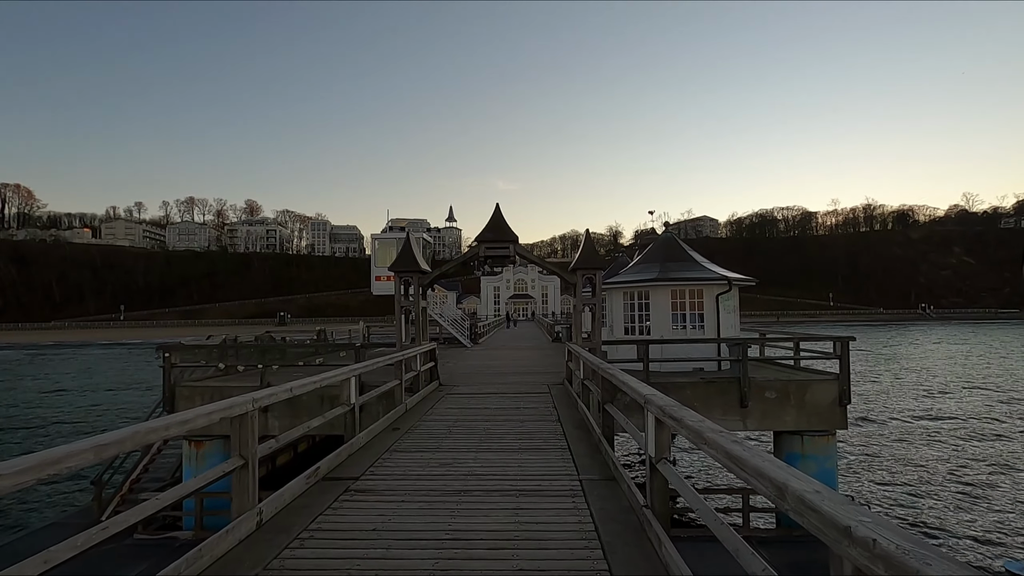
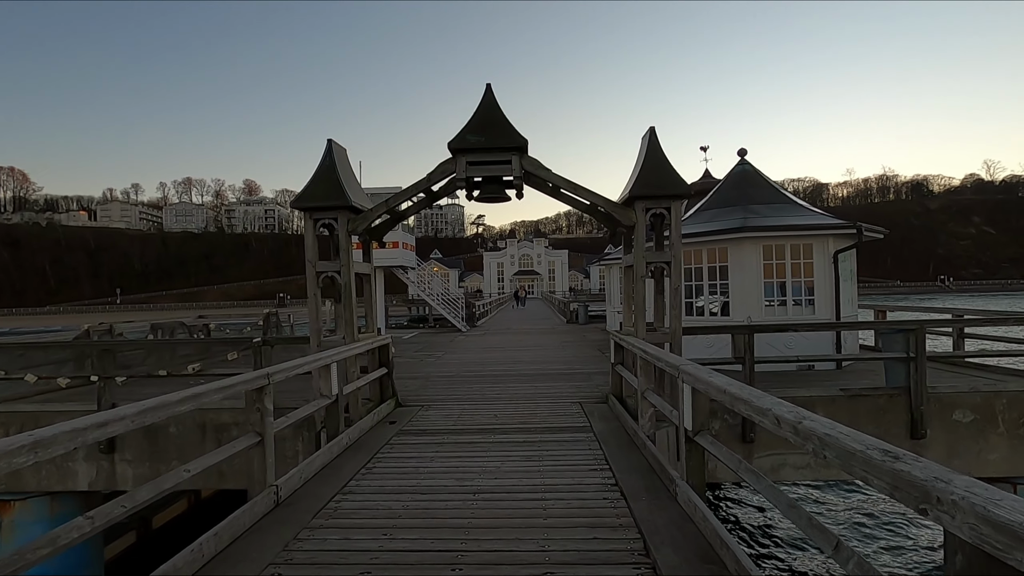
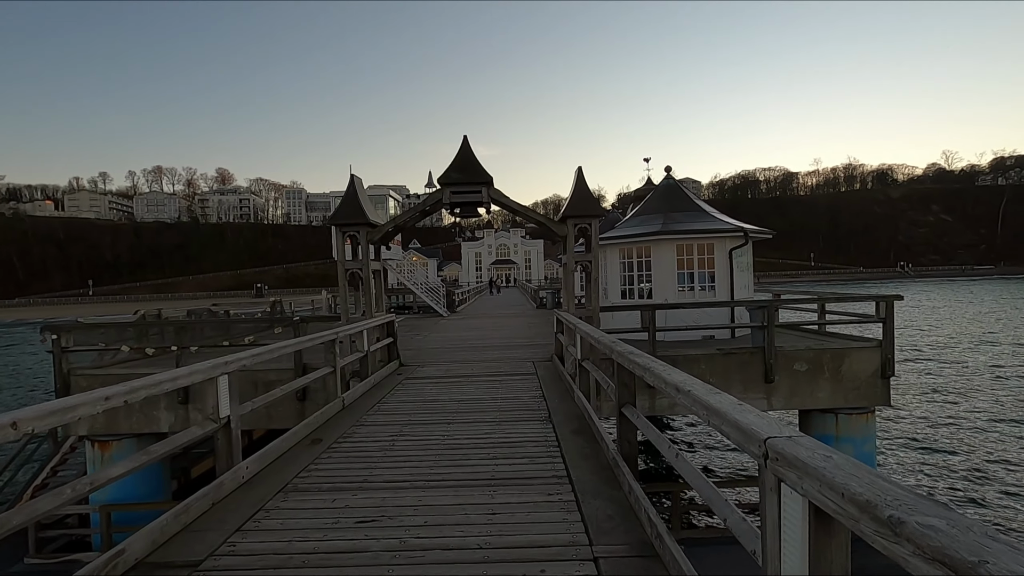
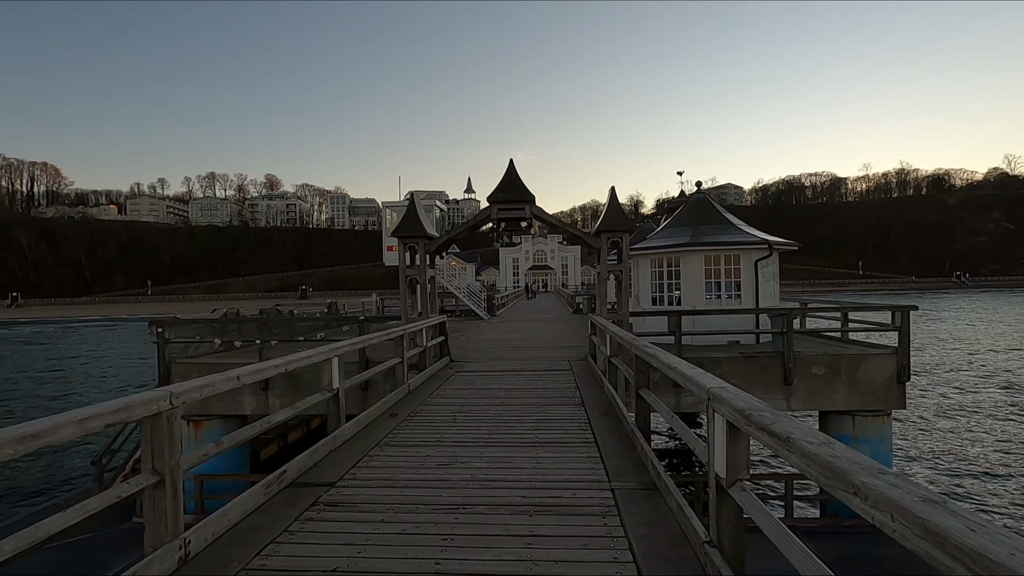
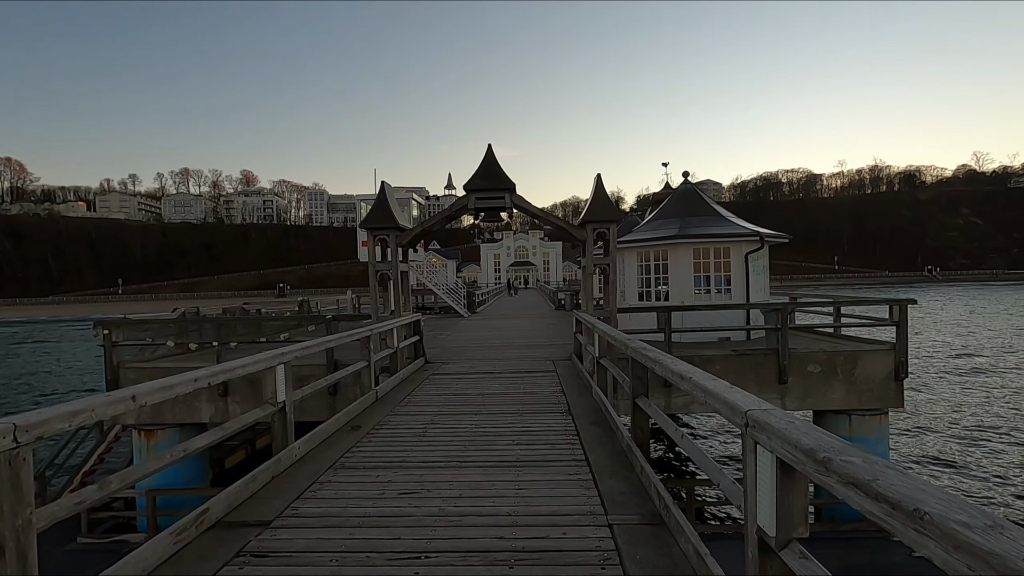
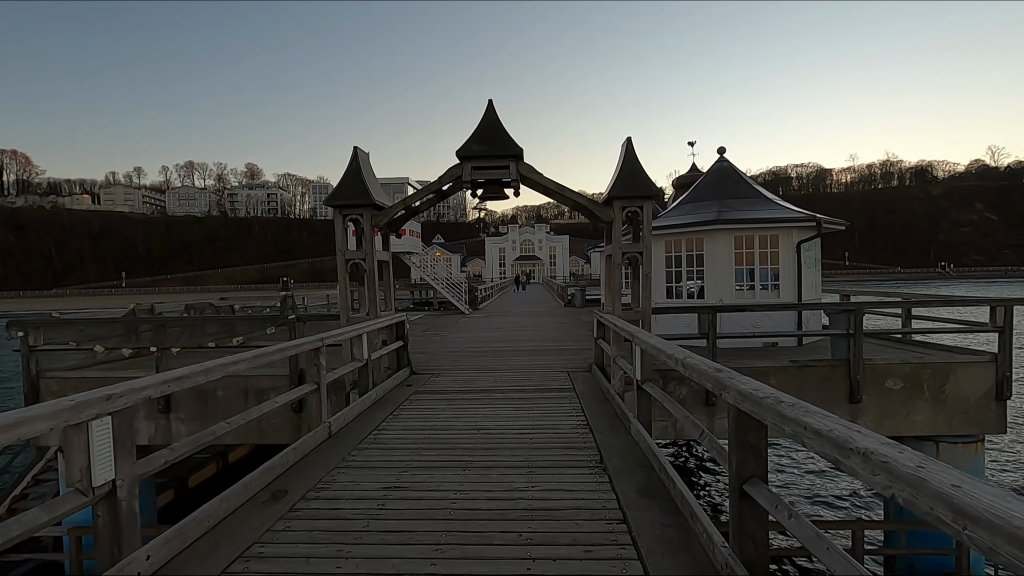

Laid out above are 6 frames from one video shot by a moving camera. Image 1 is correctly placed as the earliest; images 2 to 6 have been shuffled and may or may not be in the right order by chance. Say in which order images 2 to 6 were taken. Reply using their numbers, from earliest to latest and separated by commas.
4, 5, 3, 6, 2
